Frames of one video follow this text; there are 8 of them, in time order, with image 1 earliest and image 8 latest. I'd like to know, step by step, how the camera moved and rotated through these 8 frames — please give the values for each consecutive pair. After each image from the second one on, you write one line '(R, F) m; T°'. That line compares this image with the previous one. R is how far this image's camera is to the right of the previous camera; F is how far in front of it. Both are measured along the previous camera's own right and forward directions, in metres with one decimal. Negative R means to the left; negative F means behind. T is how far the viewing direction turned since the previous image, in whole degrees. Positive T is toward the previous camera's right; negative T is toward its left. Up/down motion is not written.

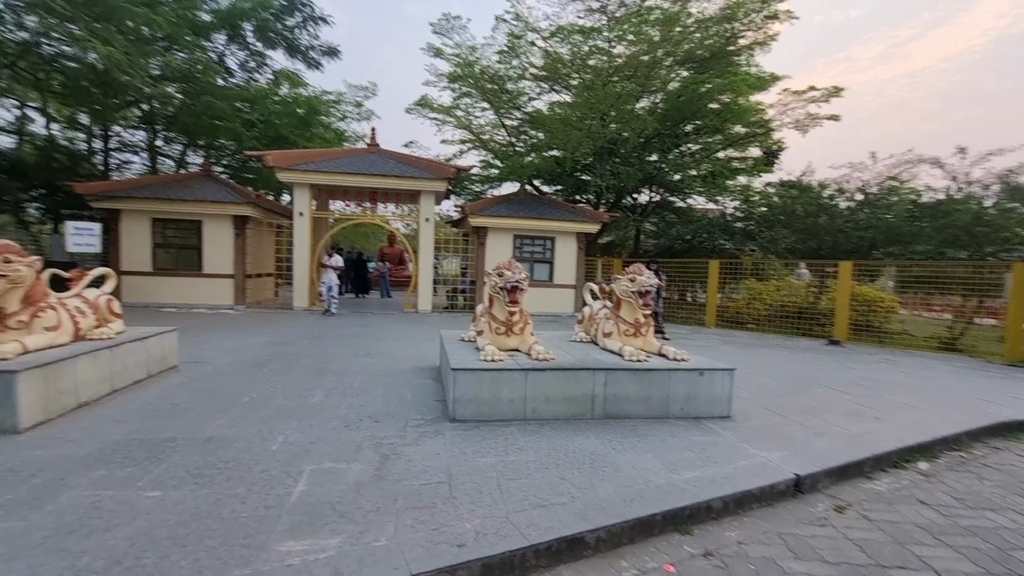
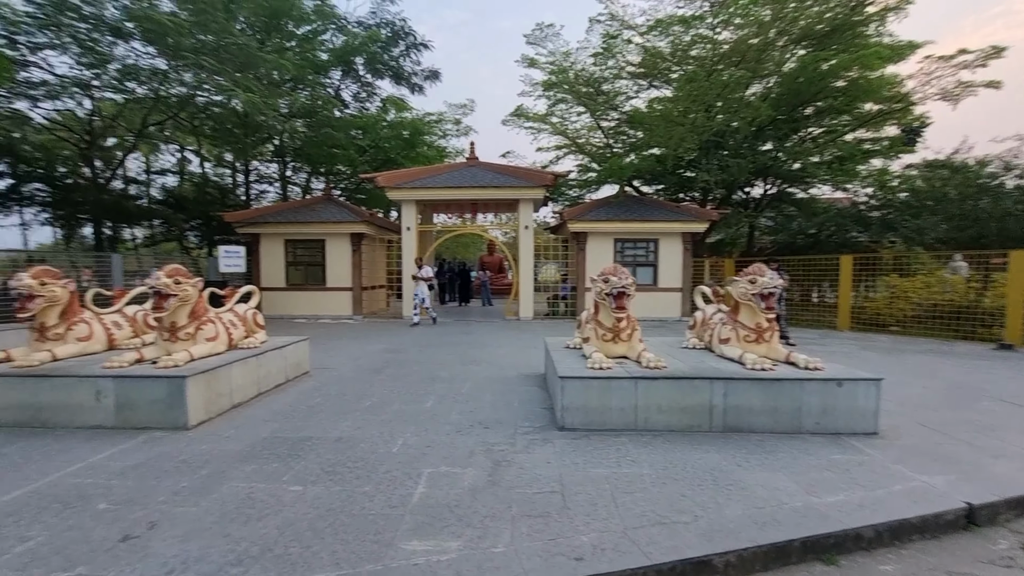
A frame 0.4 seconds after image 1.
(-0.1, 0.0) m; -11°
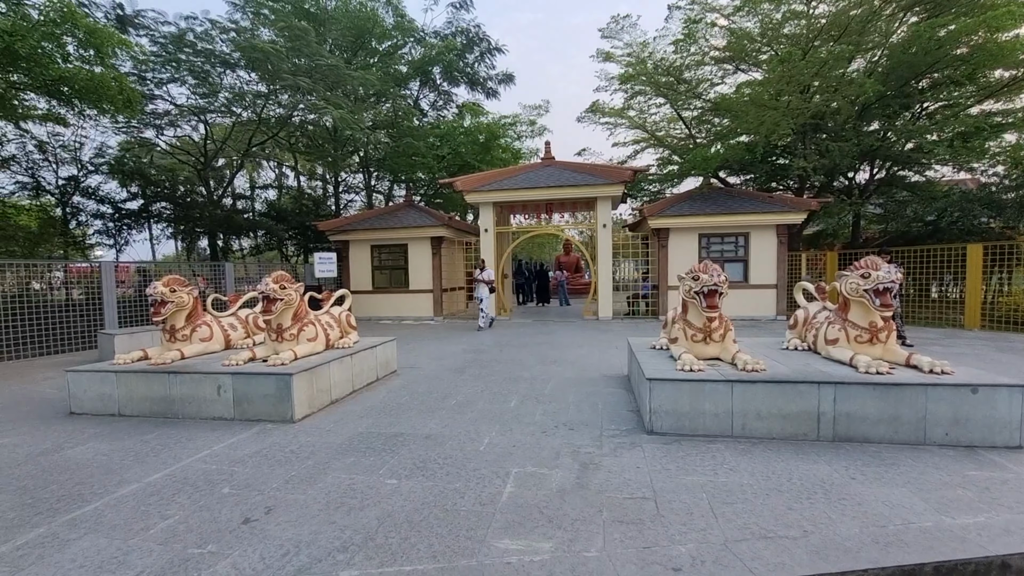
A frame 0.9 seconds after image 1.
(-0.1, 0.0) m; -9°
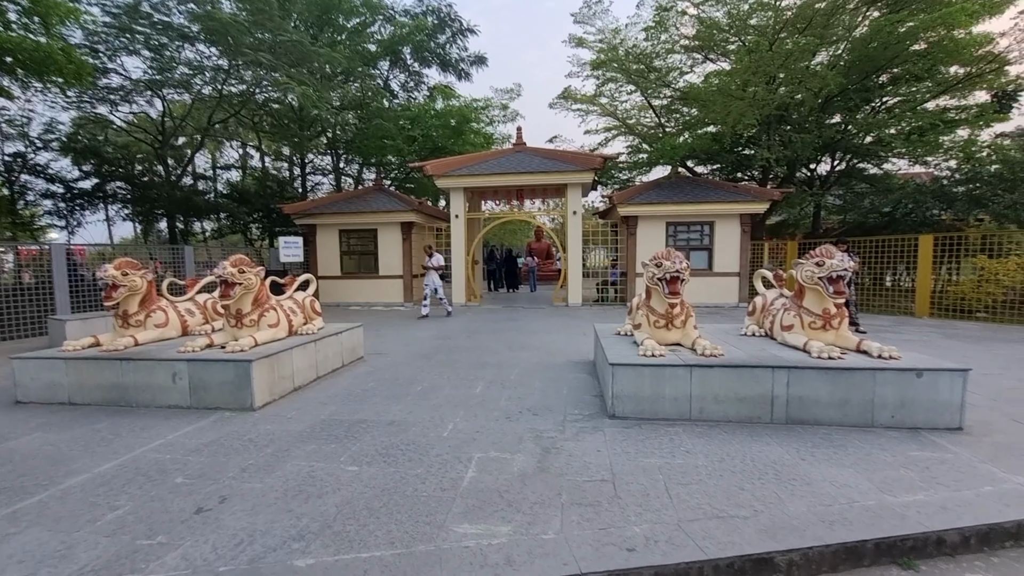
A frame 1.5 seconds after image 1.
(+0.1, 0.0) m; +3°
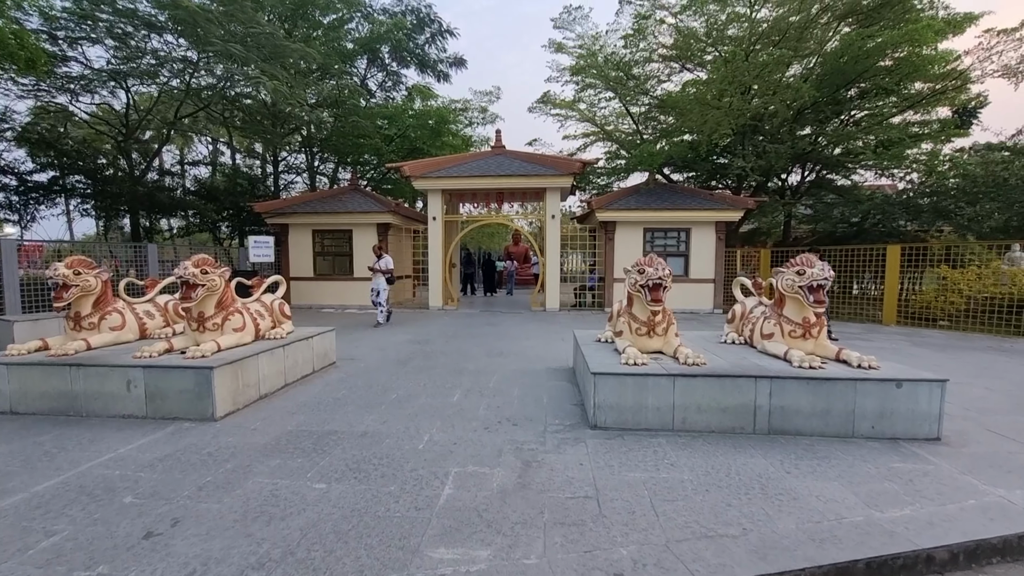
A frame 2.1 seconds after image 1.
(0.0, +0.1) m; +3°
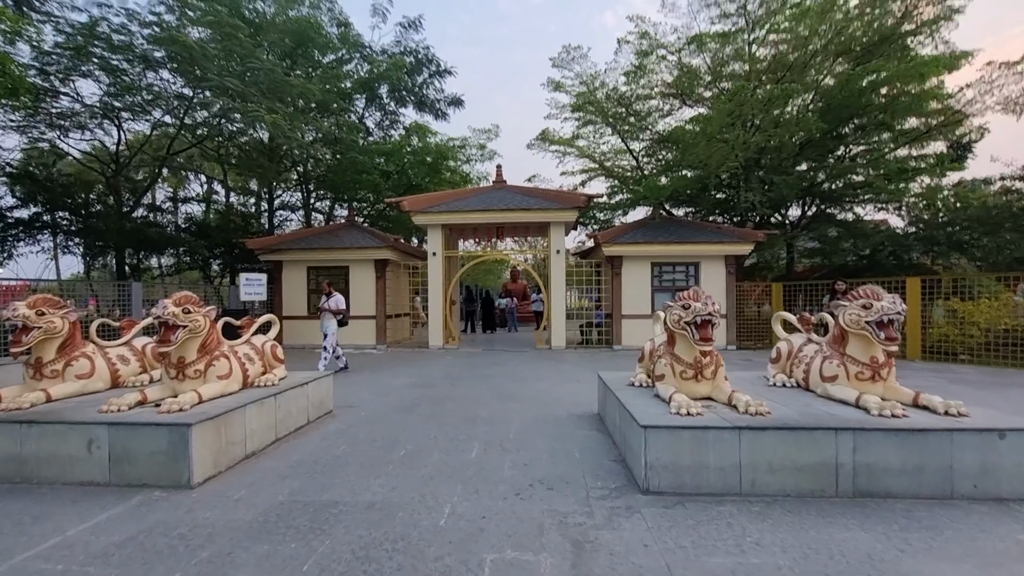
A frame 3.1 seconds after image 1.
(-0.3, +0.5) m; +1°
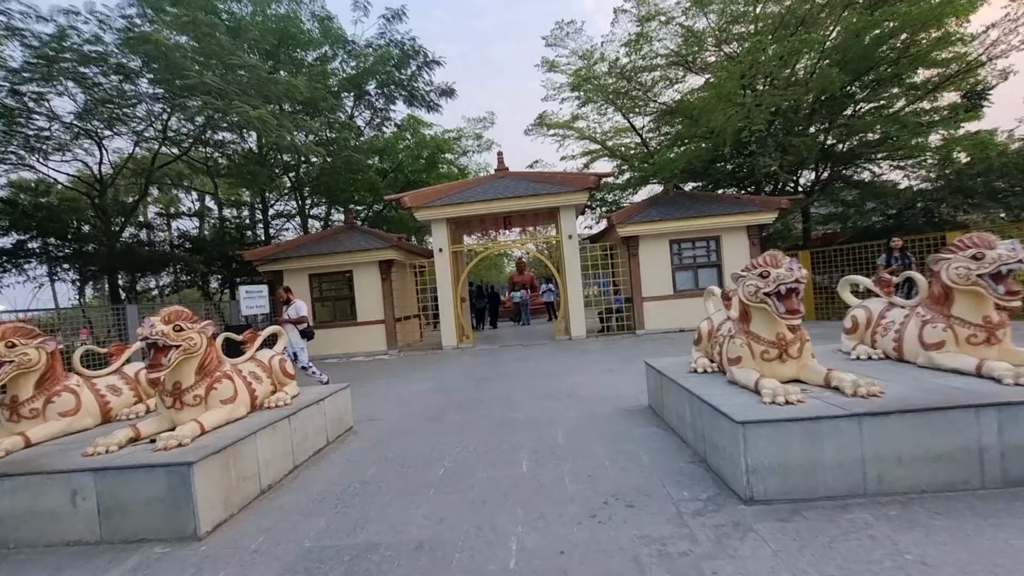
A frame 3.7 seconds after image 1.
(-0.3, +0.6) m; 0°
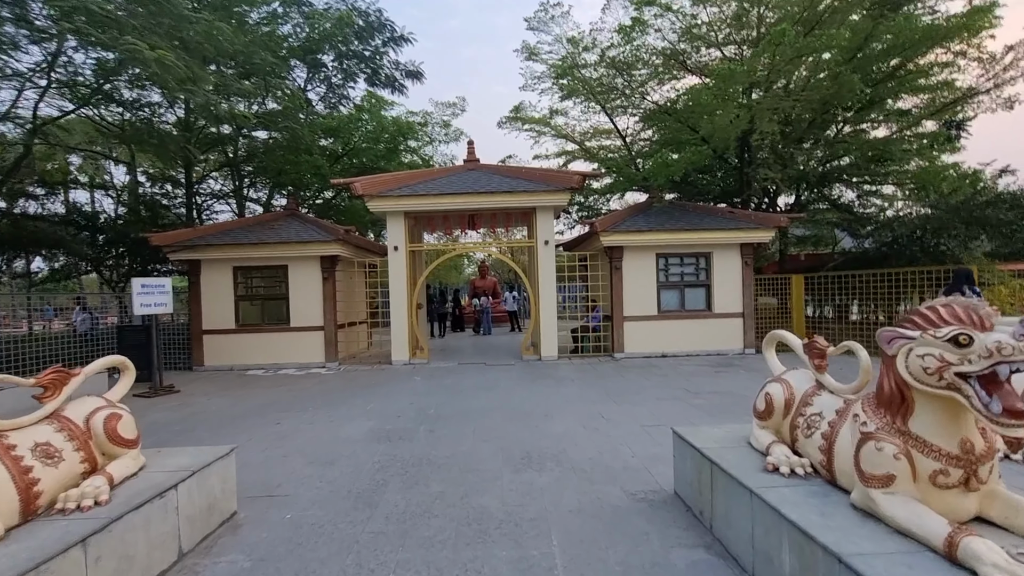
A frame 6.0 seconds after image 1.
(-0.2, +1.6) m; +5°
